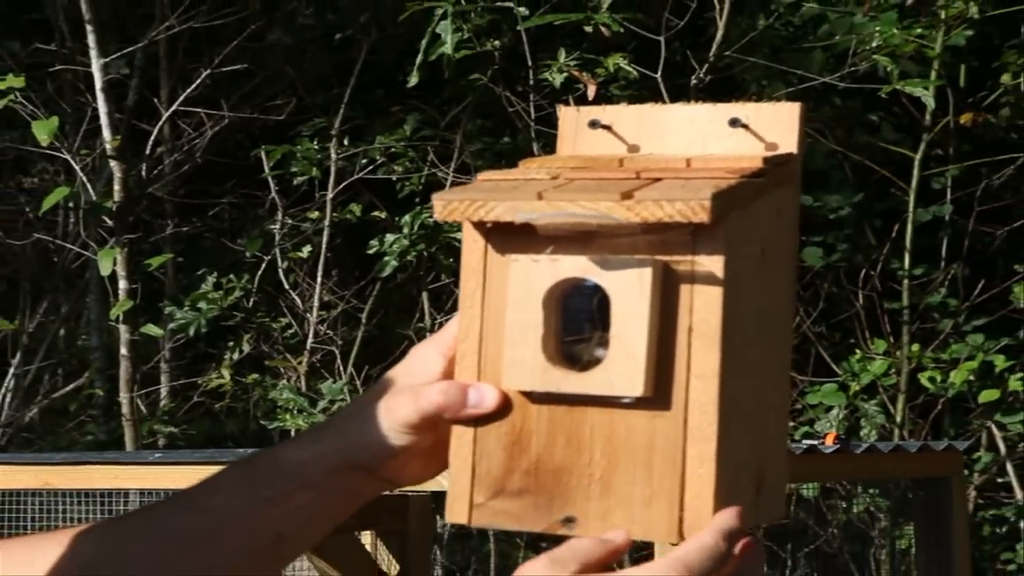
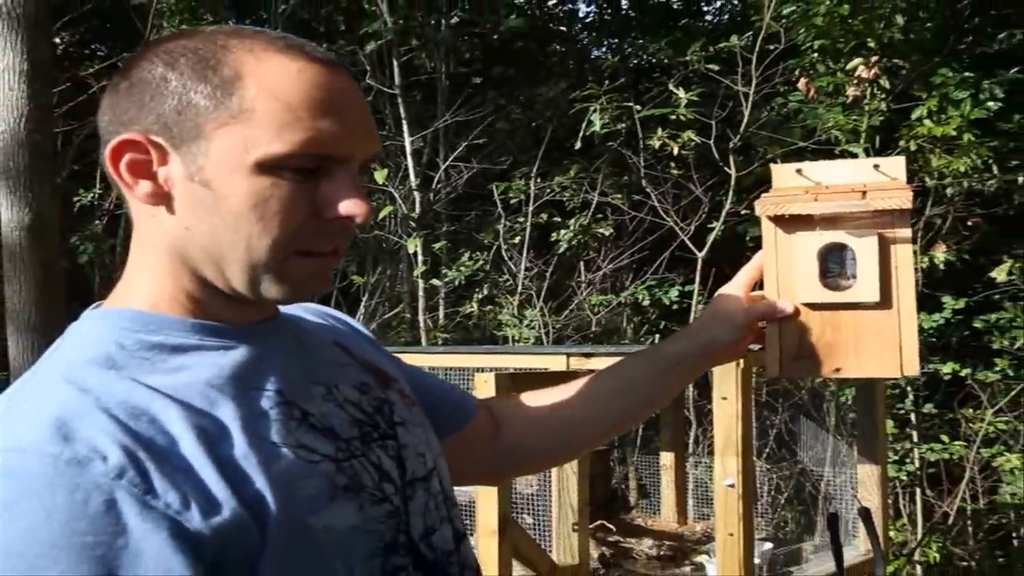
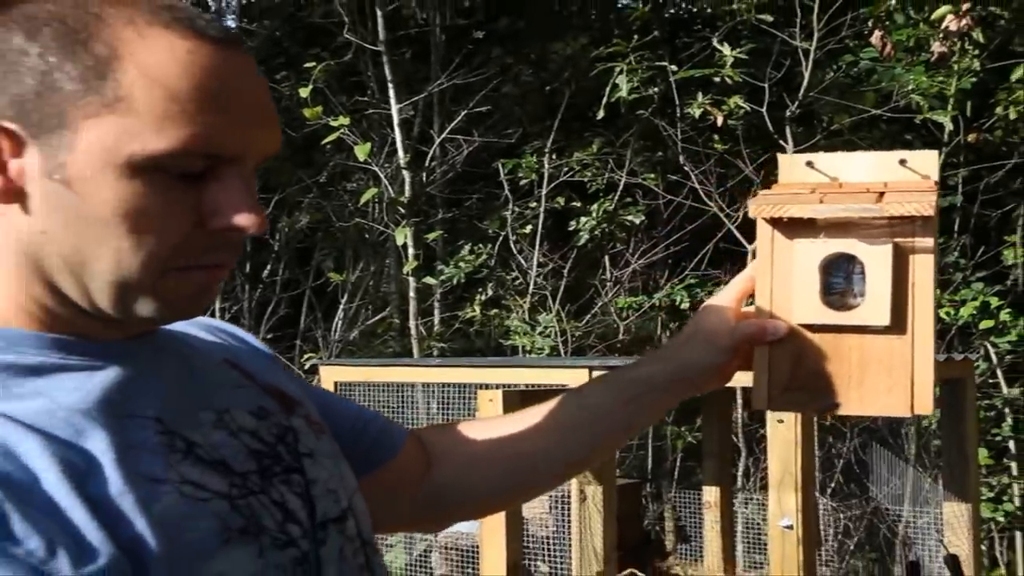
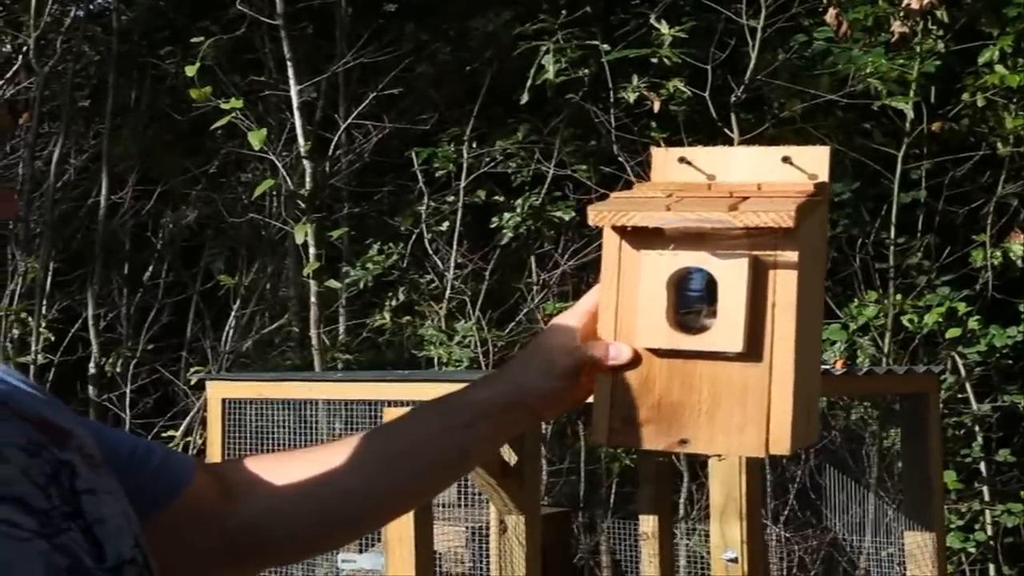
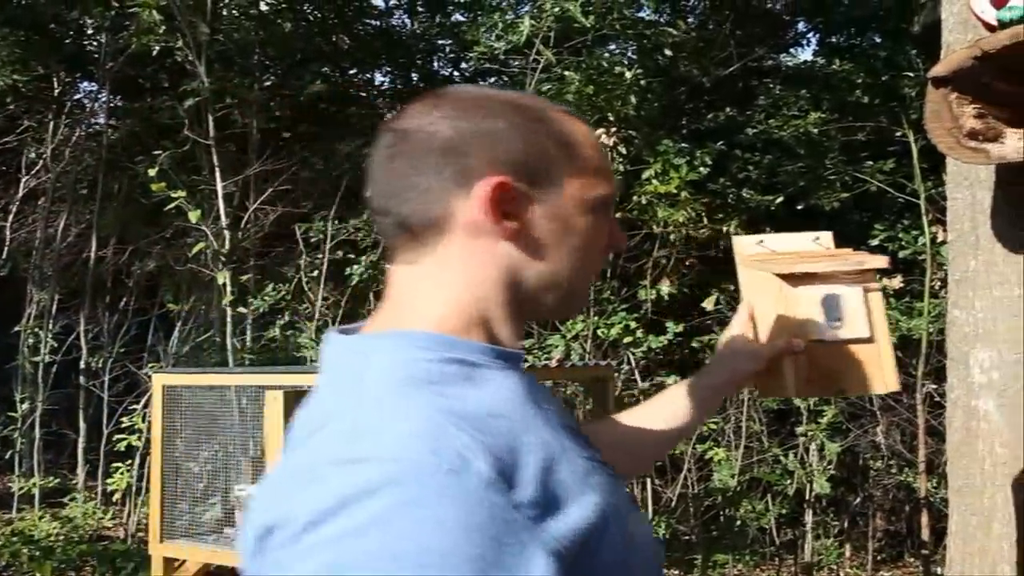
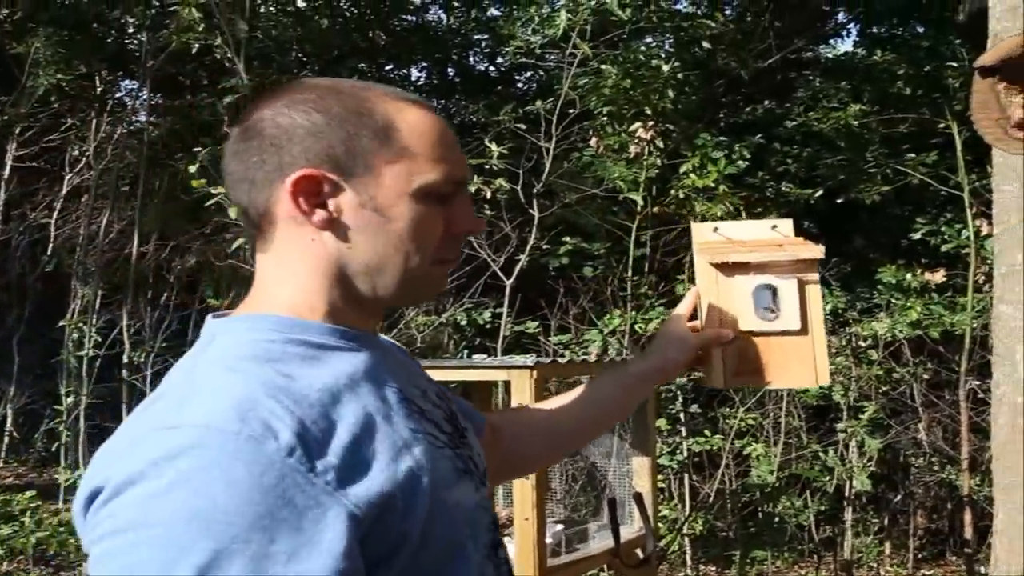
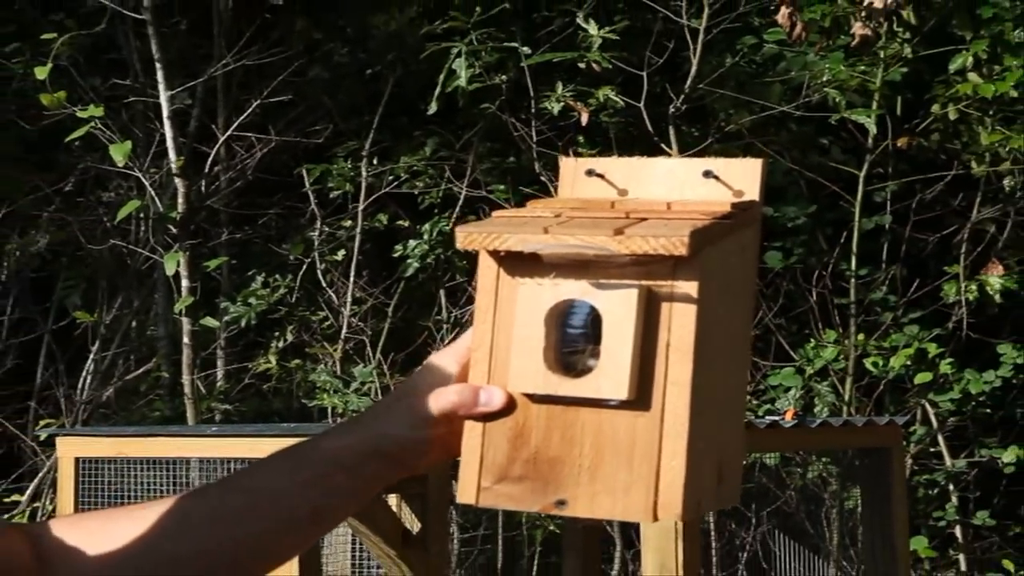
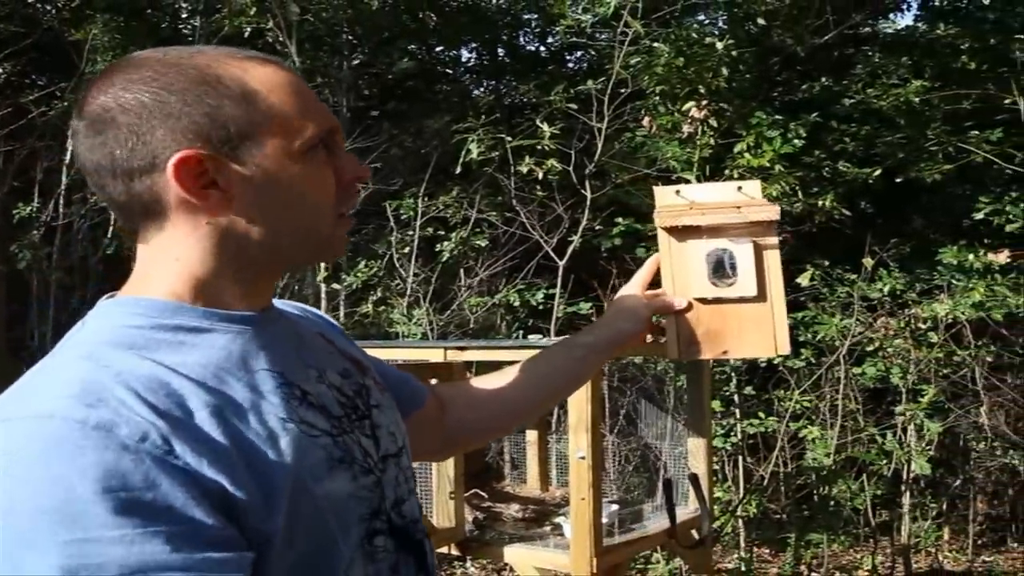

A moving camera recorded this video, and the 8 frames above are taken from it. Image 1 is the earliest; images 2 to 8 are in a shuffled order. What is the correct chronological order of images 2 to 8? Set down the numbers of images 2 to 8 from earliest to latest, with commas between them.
7, 4, 3, 2, 8, 6, 5
